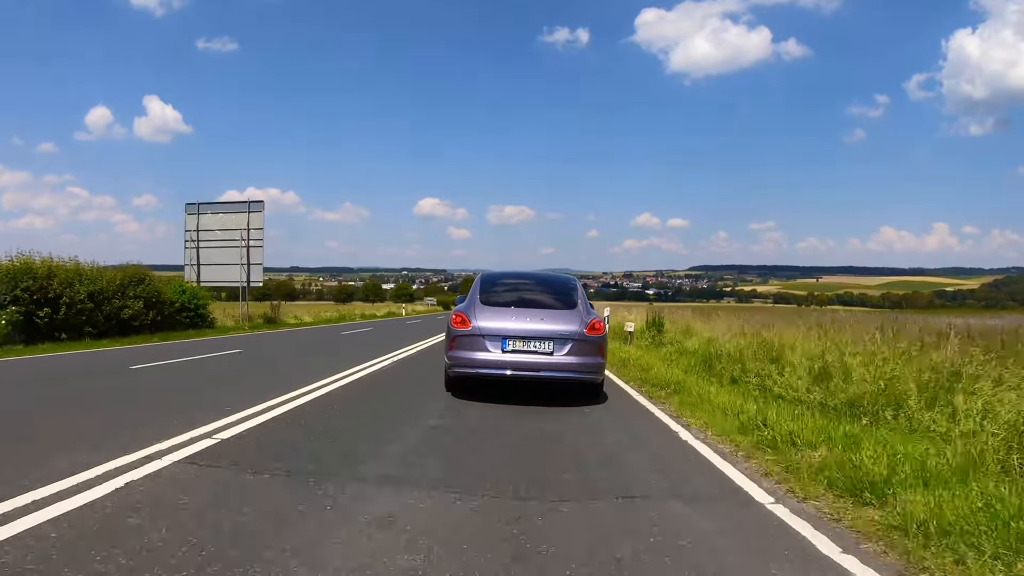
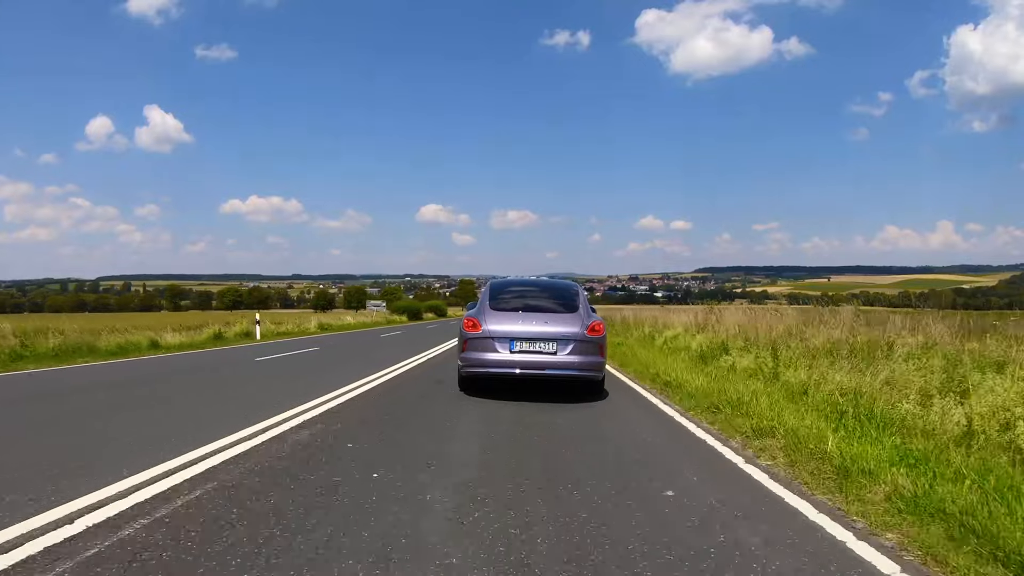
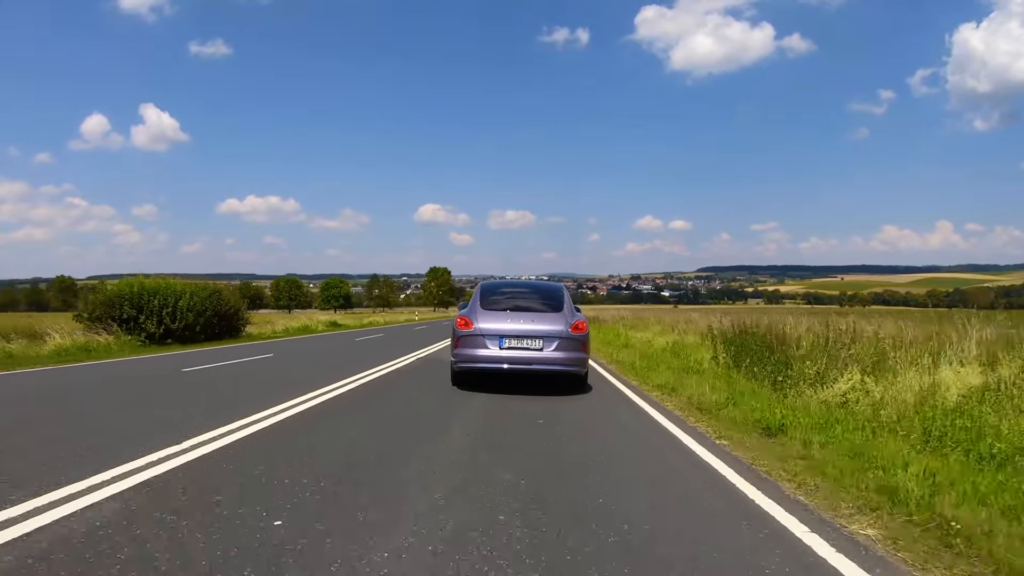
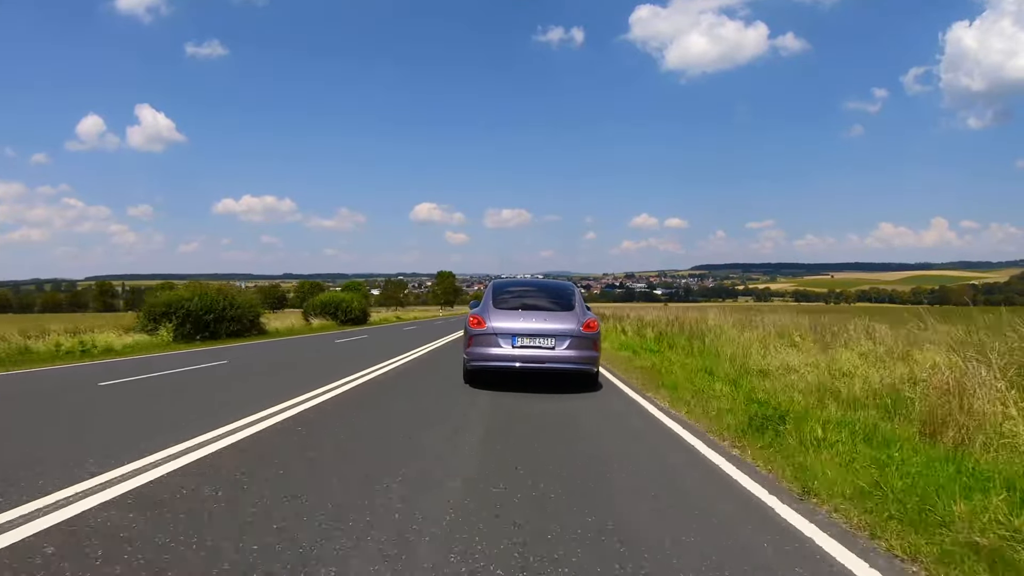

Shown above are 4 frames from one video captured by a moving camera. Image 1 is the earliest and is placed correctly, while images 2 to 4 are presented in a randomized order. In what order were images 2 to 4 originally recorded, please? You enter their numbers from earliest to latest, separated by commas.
2, 4, 3
